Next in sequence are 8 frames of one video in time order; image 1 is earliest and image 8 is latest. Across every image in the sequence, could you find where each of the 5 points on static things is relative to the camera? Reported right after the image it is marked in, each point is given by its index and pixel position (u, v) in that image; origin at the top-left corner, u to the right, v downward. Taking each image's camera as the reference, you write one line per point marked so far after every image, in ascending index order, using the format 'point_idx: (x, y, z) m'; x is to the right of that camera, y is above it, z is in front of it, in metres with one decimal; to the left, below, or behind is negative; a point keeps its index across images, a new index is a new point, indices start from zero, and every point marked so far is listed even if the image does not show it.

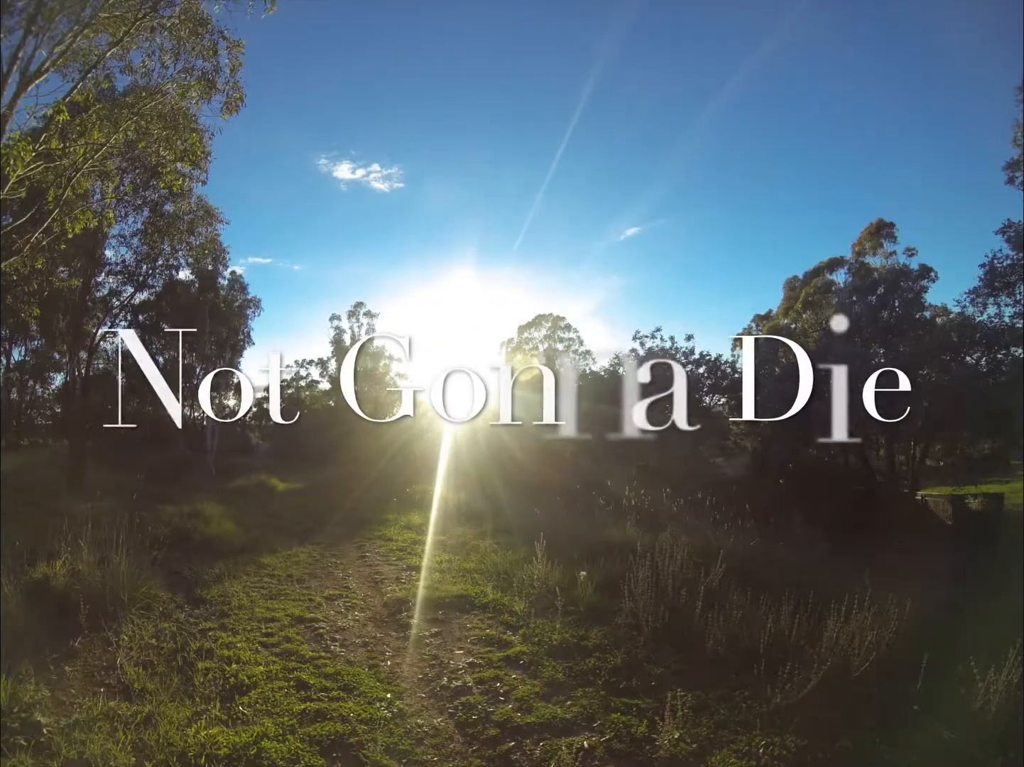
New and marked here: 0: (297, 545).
0: (-3.0, -2.2, +9.3) m
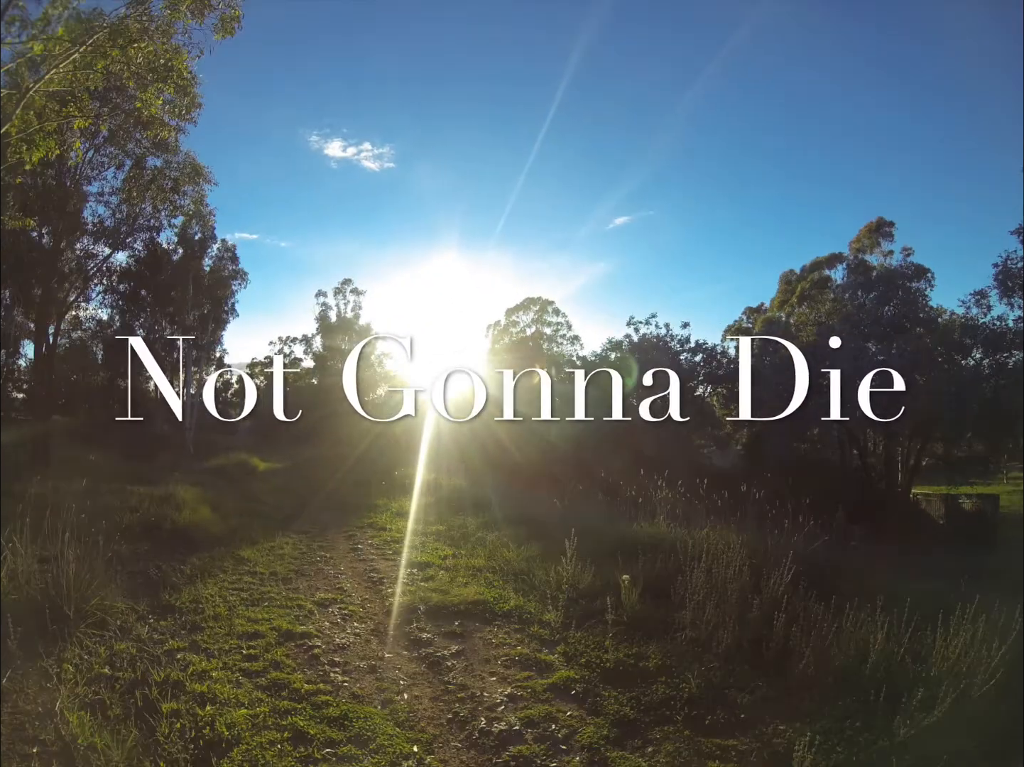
0: (-2.9, -1.9, +8.3) m
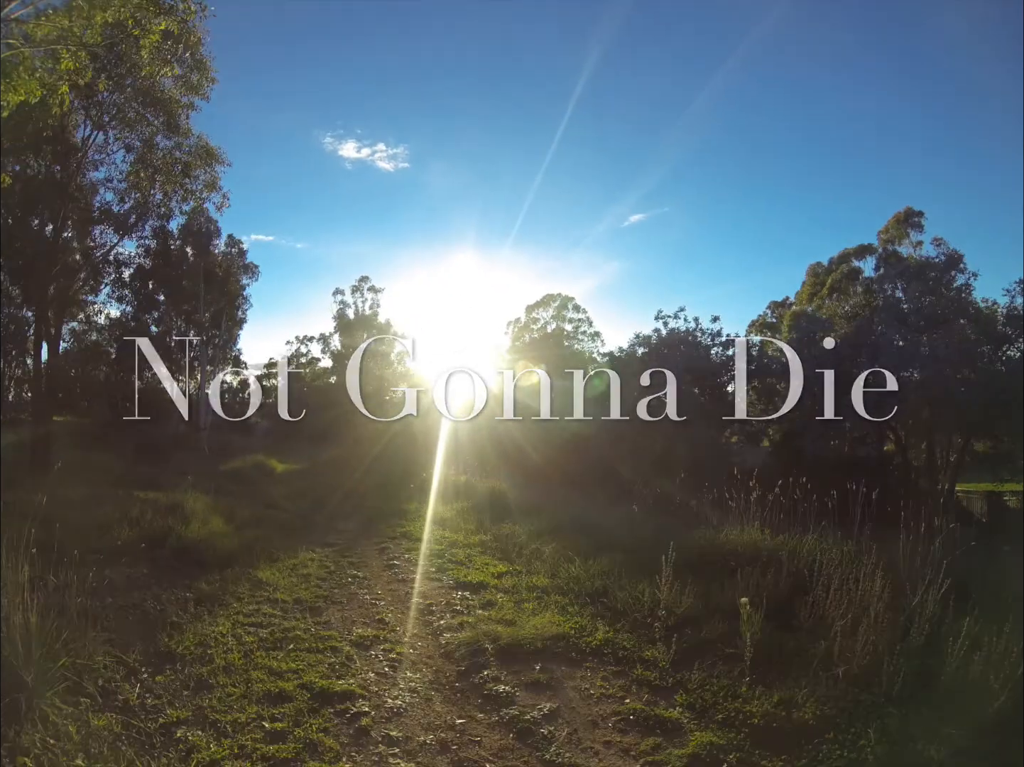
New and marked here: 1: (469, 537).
0: (-2.3, -1.8, +7.2) m
1: (-0.6, -2.0, +8.7) m
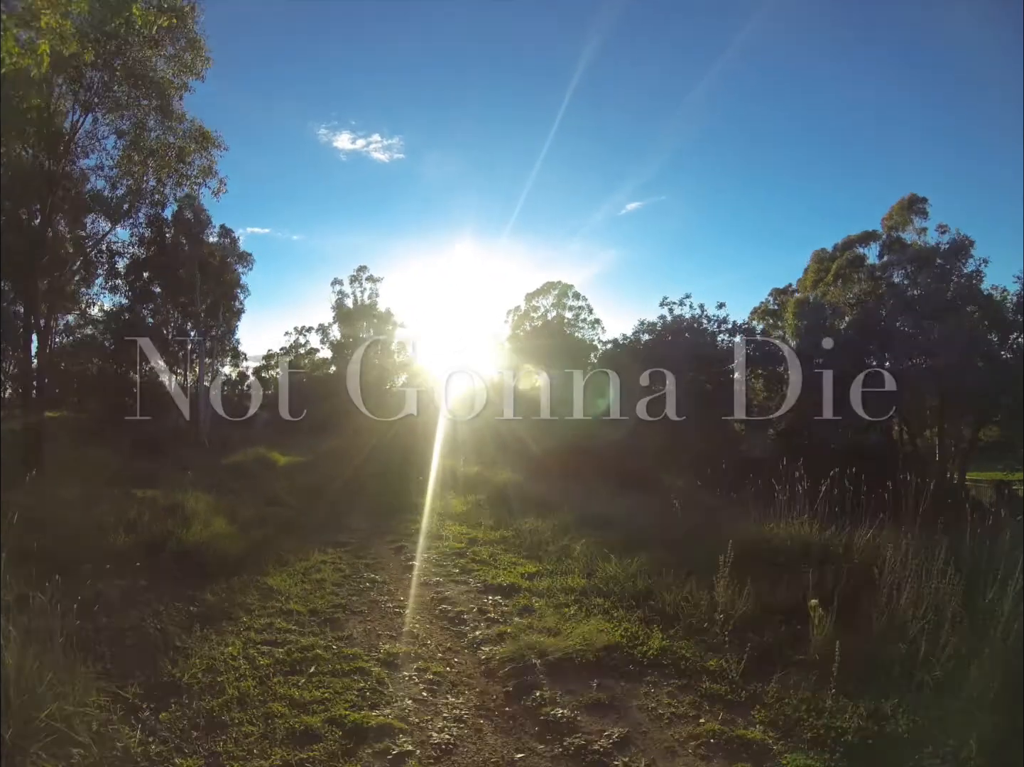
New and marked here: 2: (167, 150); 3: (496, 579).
0: (-2.0, -1.7, +6.7) m
1: (-0.3, -1.8, +8.2) m
2: (-6.5, +4.5, +12.8) m
3: (-0.1, -1.8, +5.9) m
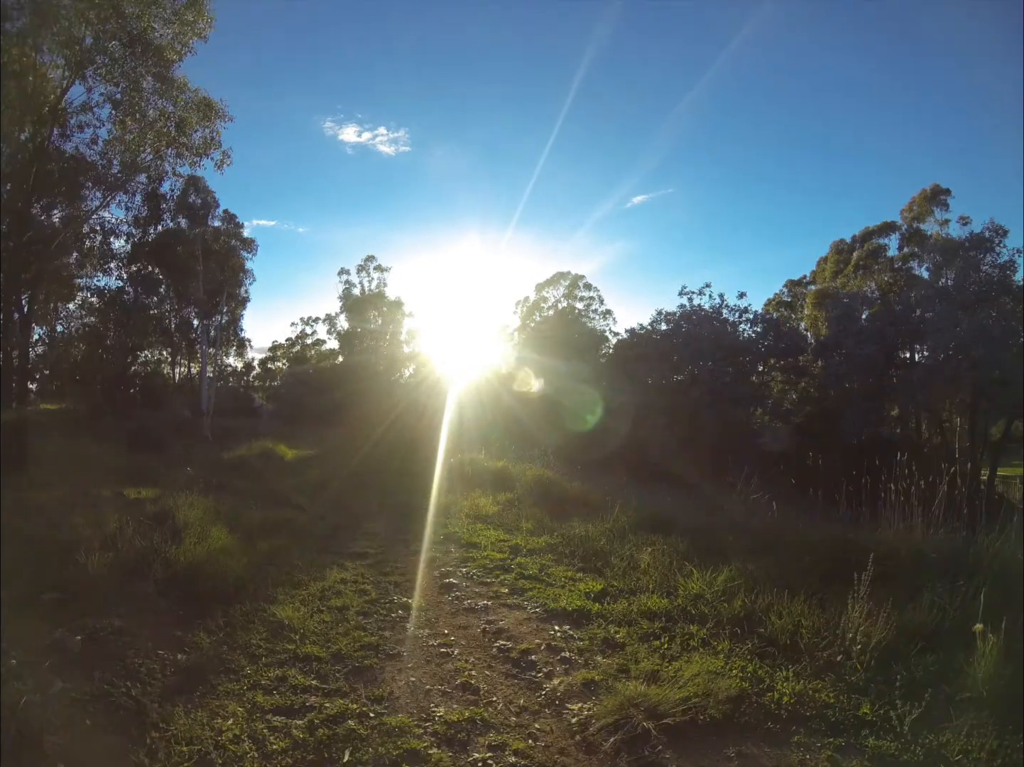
0: (-1.5, -1.5, +5.7) m
1: (+0.2, -1.7, +7.1) m
2: (-6.0, +4.7, +11.7) m
3: (+0.3, -1.7, +4.9) m
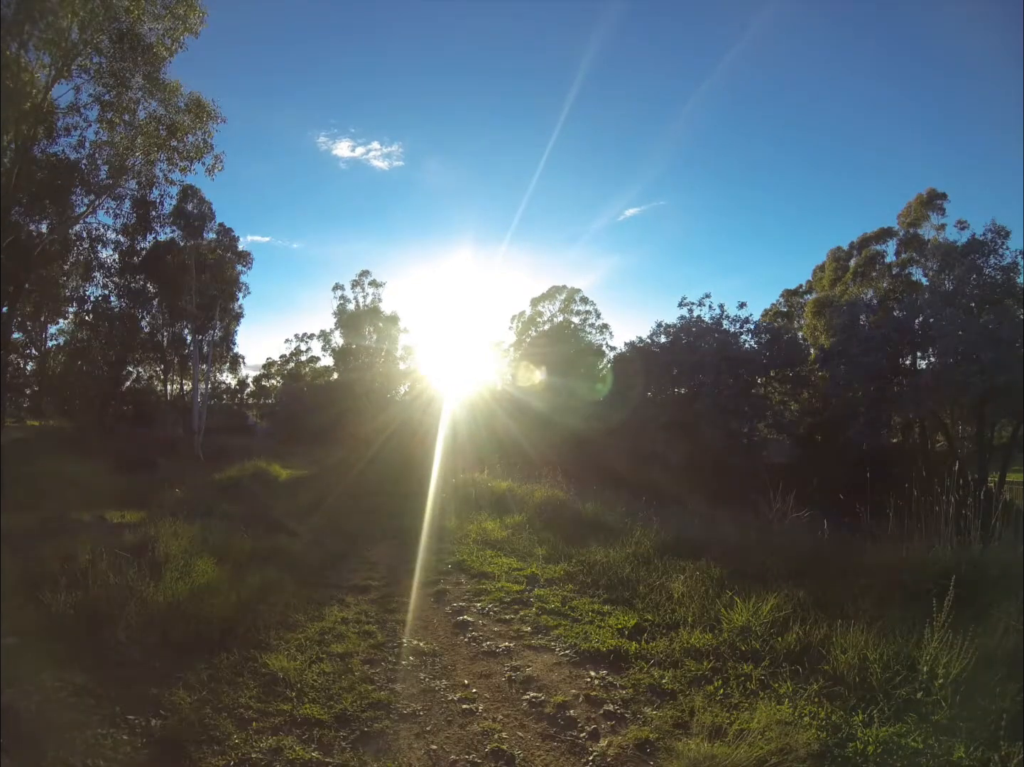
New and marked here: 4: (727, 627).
0: (-1.4, -1.6, +5.1) m
1: (+0.3, -1.8, +6.5) m
2: (-6.0, +4.4, +11.3) m
3: (+0.5, -1.7, +4.3) m
4: (+1.4, -1.7, +4.5) m
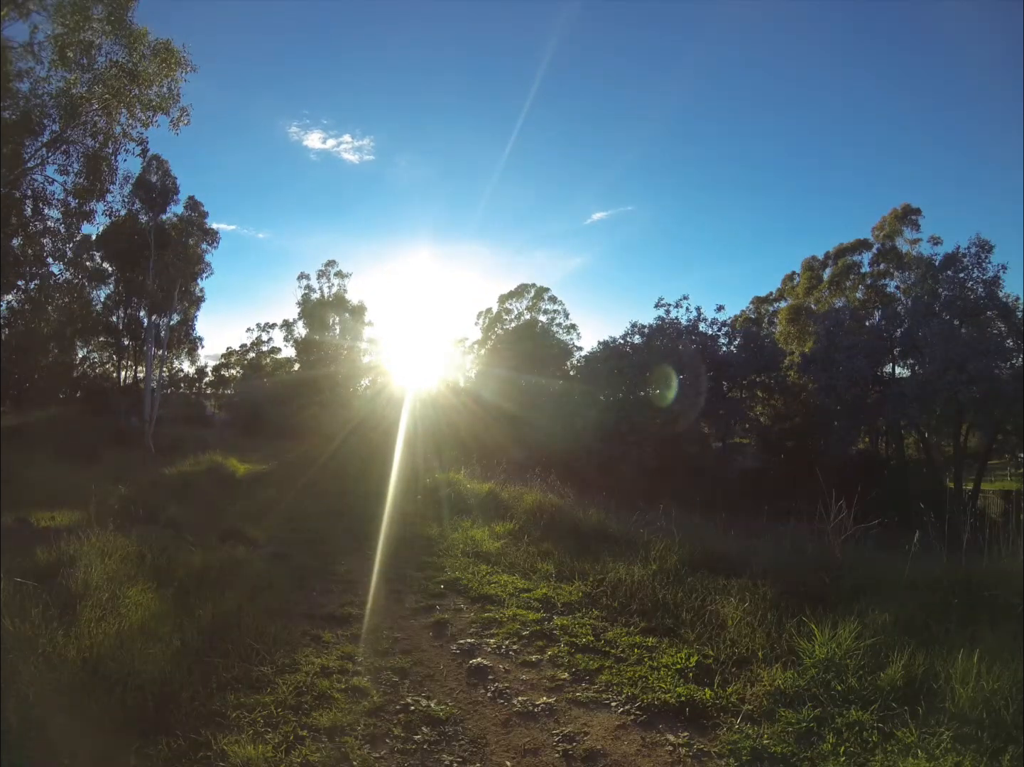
0: (-1.2, -1.5, +4.0) m
1: (+0.4, -1.7, +5.6) m
2: (-6.0, +4.7, +10.0) m
3: (+0.7, -1.7, +3.3) m
4: (+1.6, -1.6, +3.6) m
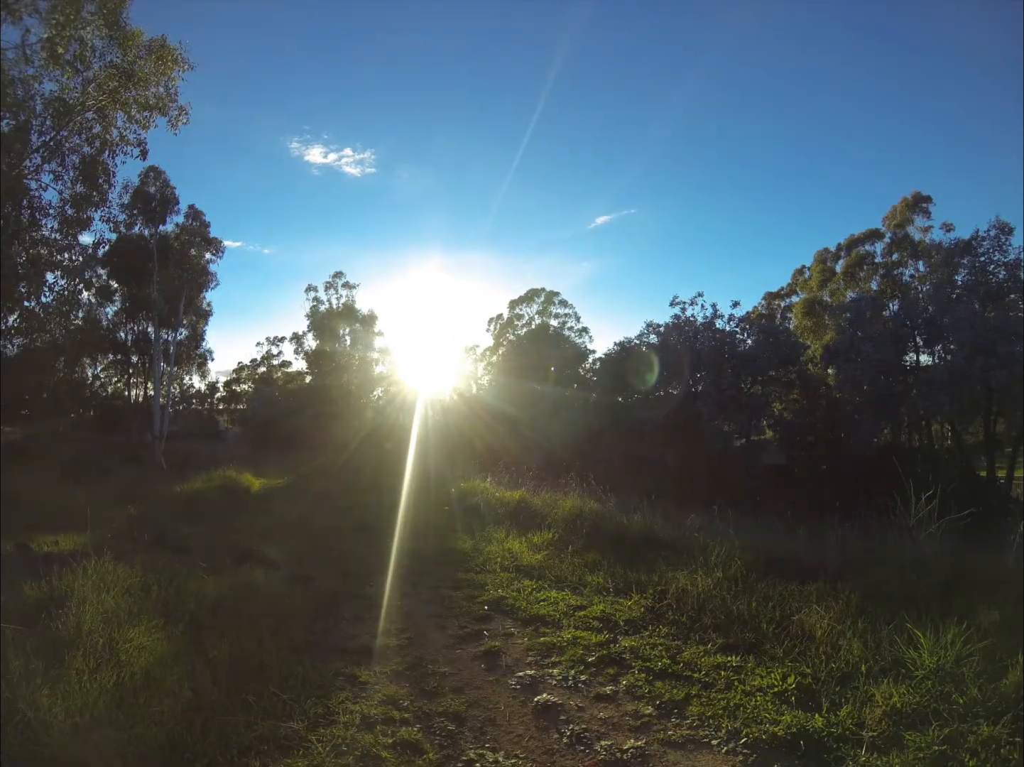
0: (-0.9, -1.5, +3.5) m
1: (+0.8, -1.7, +5.0) m
2: (-5.7, +4.5, +9.5) m
3: (+1.0, -1.6, +2.8) m
4: (+1.9, -1.5, +3.0) m
